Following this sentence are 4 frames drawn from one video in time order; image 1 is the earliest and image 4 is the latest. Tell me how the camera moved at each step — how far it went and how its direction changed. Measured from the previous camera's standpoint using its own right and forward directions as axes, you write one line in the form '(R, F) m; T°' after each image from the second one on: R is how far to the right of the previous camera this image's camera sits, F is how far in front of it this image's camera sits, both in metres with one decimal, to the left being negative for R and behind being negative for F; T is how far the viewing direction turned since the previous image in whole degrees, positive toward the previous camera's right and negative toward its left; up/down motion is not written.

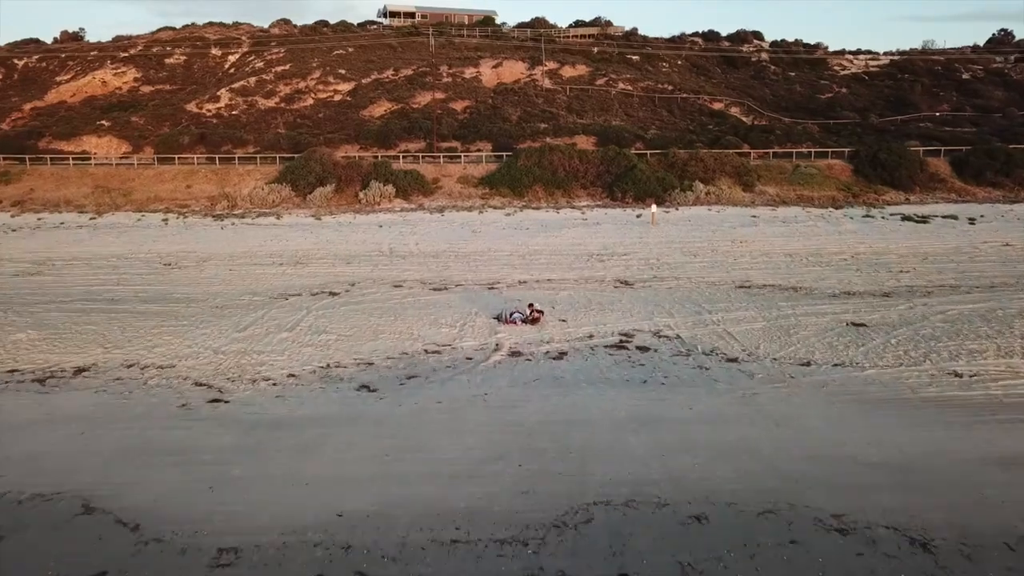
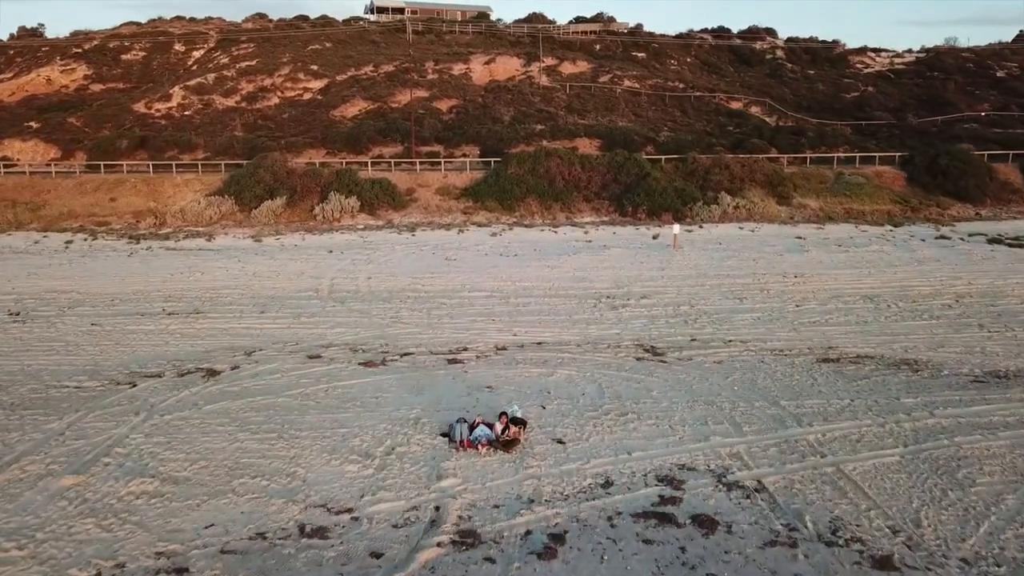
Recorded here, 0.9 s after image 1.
(+0.4, +5.8) m; 0°
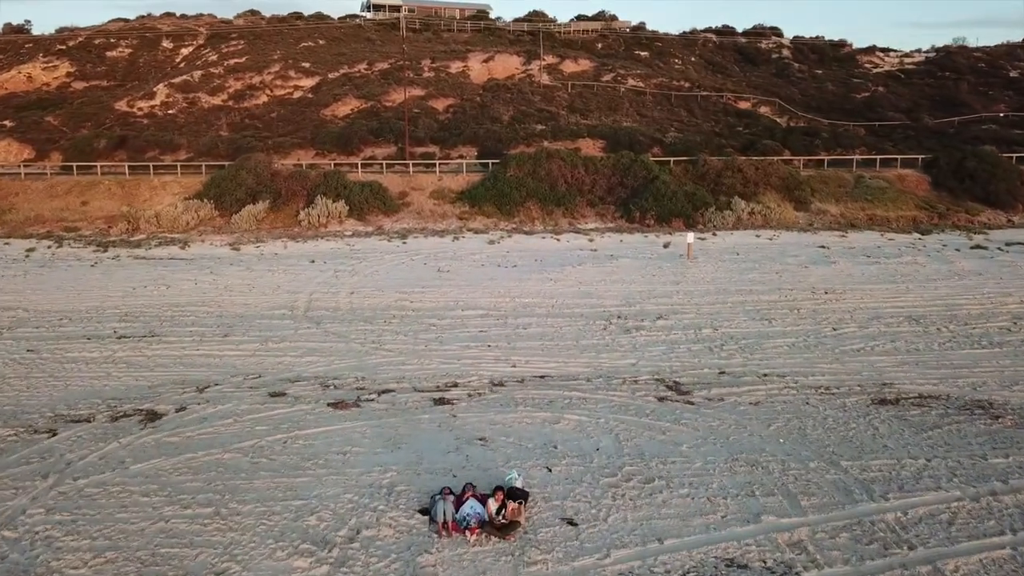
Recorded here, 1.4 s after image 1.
(0.0, +1.8) m; 0°
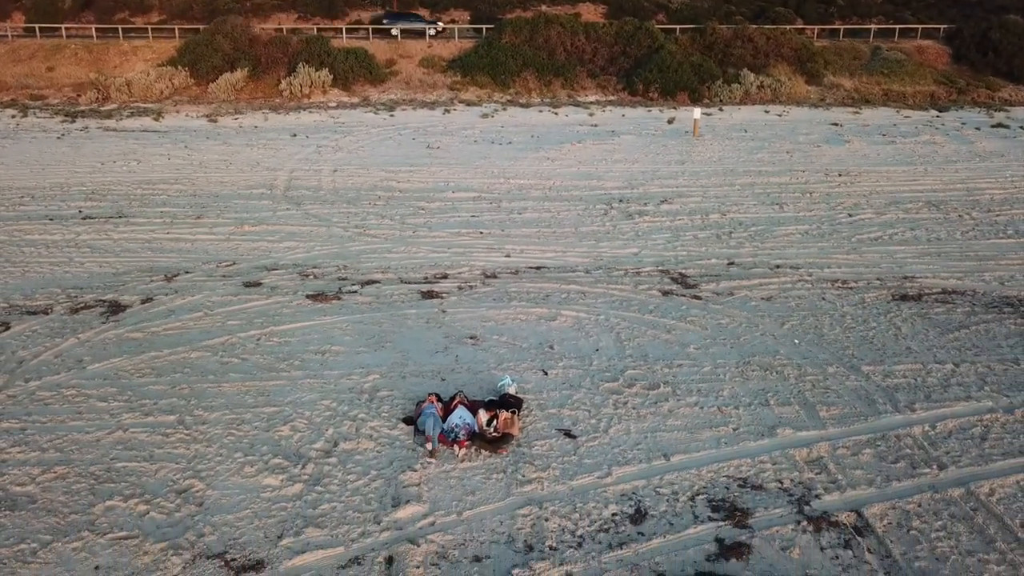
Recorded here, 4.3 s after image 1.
(0.0, +0.8) m; 0°
